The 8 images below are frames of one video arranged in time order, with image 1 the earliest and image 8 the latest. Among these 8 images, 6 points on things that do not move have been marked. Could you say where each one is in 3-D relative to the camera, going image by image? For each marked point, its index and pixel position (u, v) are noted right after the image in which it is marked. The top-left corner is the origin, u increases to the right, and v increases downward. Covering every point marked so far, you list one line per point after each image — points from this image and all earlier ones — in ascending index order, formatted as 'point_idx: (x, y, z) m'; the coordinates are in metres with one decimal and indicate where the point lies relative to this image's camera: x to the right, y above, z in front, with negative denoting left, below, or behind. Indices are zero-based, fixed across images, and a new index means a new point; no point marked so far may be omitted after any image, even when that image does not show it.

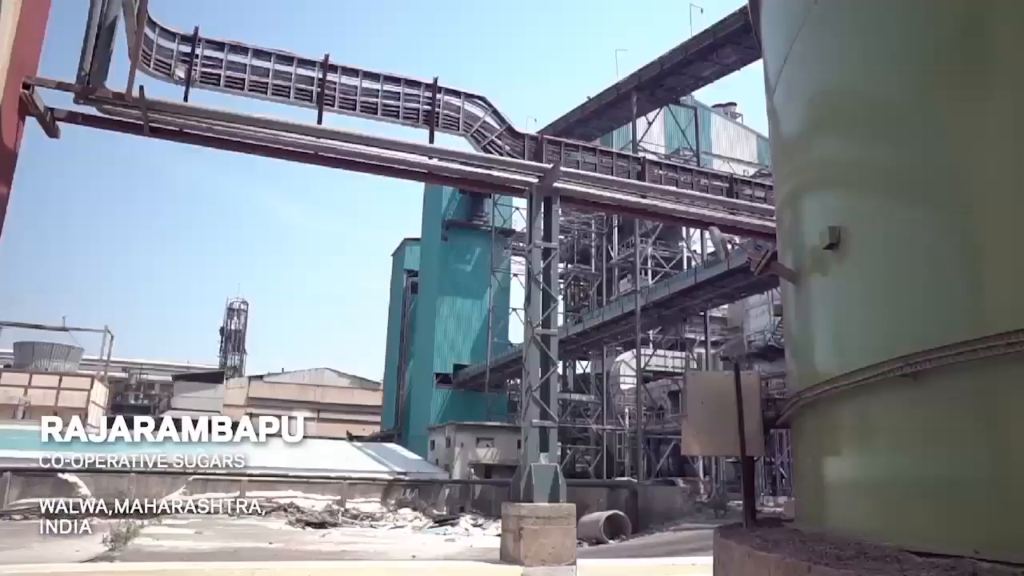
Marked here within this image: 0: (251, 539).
0: (-6.1, -5.9, +17.1) m
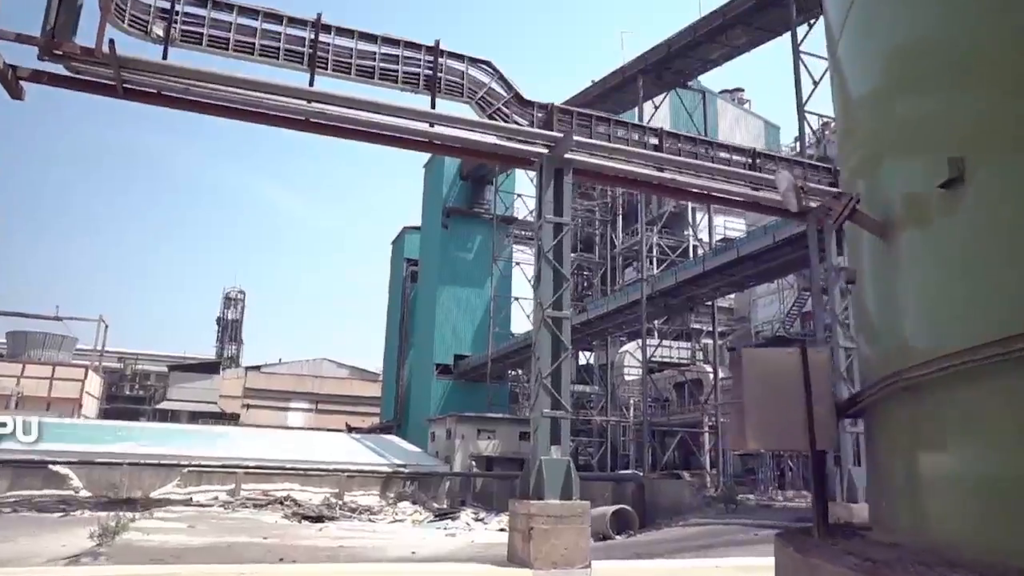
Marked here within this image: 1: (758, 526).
0: (-6.0, -5.6, +16.6) m
1: (+4.3, -4.2, +12.8) m
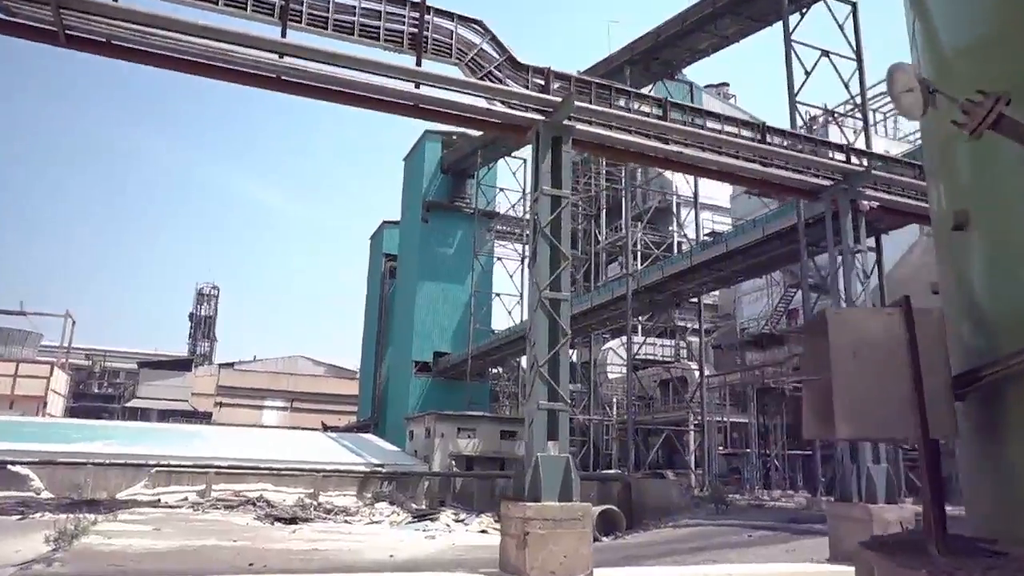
0: (-6.4, -5.4, +15.8) m
1: (+4.1, -4.0, +12.3) m
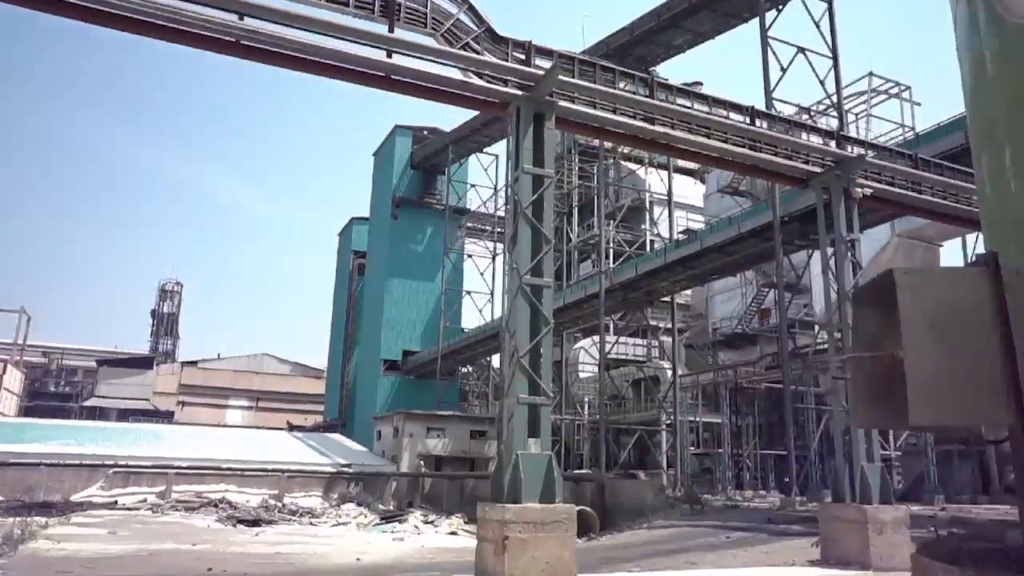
0: (-7.0, -5.2, +15.1) m
1: (+3.6, -4.0, +12.1) m
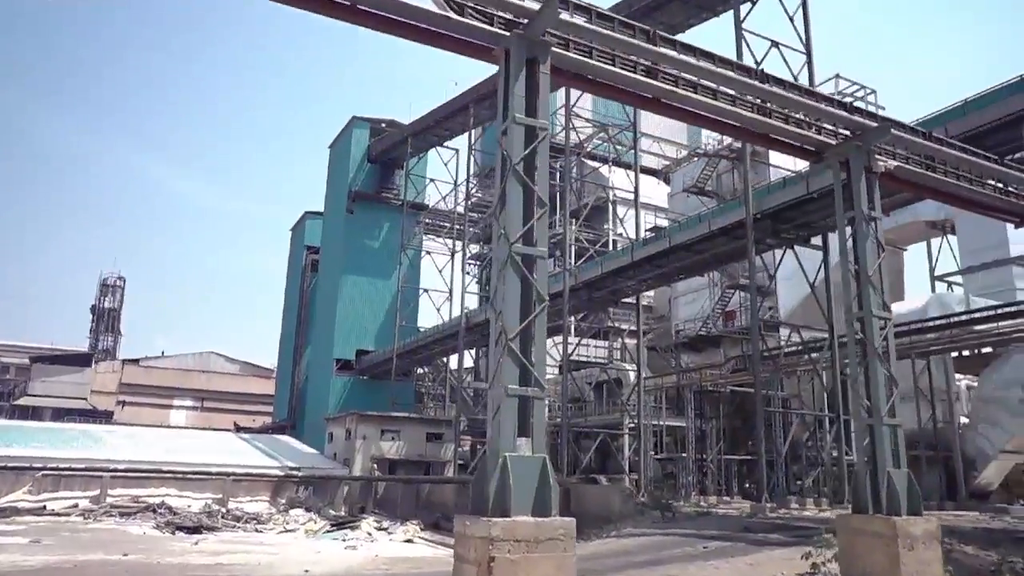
0: (-7.8, -4.9, +13.8) m
1: (+3.0, -3.9, +11.4) m
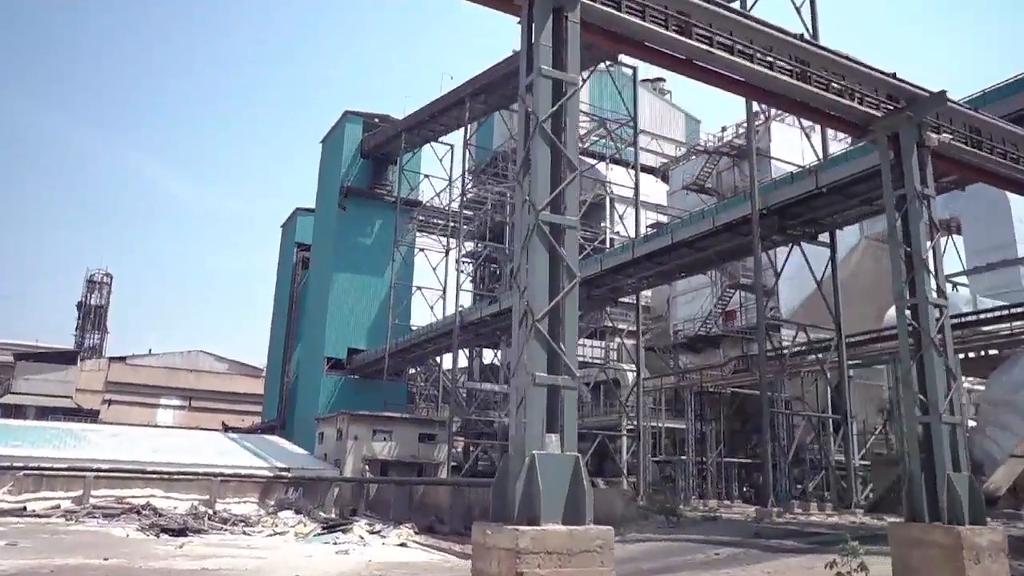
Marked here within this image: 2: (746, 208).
0: (-7.8, -4.8, +13.2) m
1: (+3.0, -3.8, +10.9) m
2: (+5.4, +1.8, +17.1) m
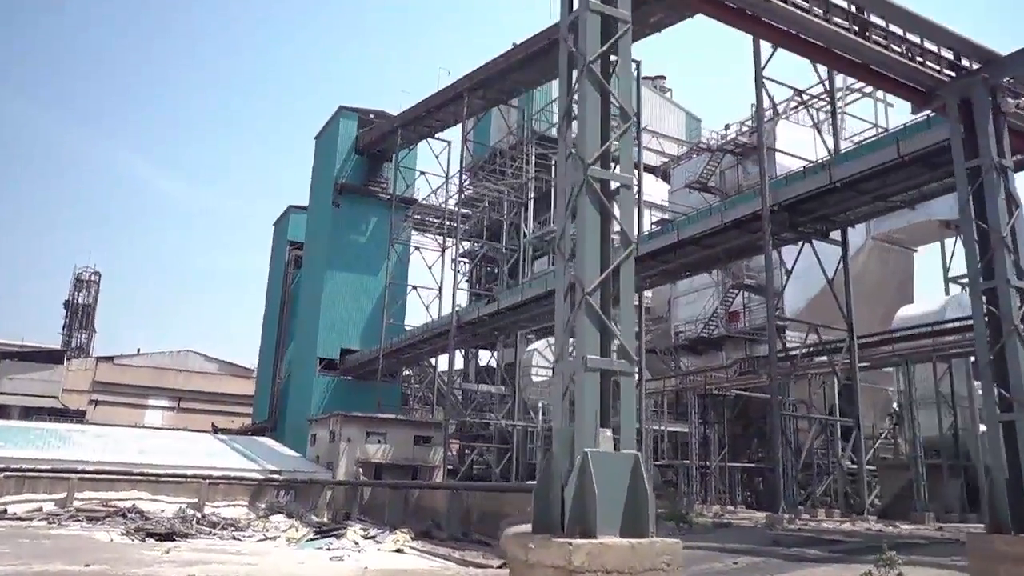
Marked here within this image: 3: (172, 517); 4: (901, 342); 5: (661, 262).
0: (-7.8, -4.6, +12.5) m
1: (+3.1, -3.7, +10.4) m
2: (+5.5, +1.9, +16.6) m
3: (-8.3, -5.6, +17.8) m
4: (+9.3, -1.3, +17.7) m
5: (+3.9, +0.7, +19.3) m
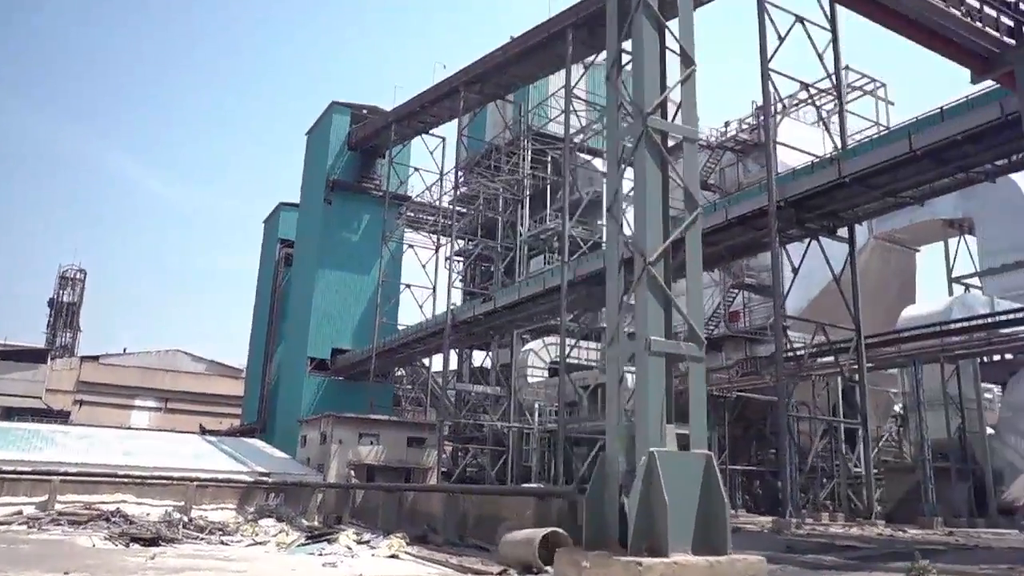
0: (-7.7, -4.5, +11.9) m
1: (+3.2, -3.7, +9.9) m
2: (+5.5, +1.9, +16.2) m
3: (-8.3, -5.5, +17.1) m
4: (+9.3, -1.3, +17.3) m
5: (+3.9, +0.7, +18.9) m
